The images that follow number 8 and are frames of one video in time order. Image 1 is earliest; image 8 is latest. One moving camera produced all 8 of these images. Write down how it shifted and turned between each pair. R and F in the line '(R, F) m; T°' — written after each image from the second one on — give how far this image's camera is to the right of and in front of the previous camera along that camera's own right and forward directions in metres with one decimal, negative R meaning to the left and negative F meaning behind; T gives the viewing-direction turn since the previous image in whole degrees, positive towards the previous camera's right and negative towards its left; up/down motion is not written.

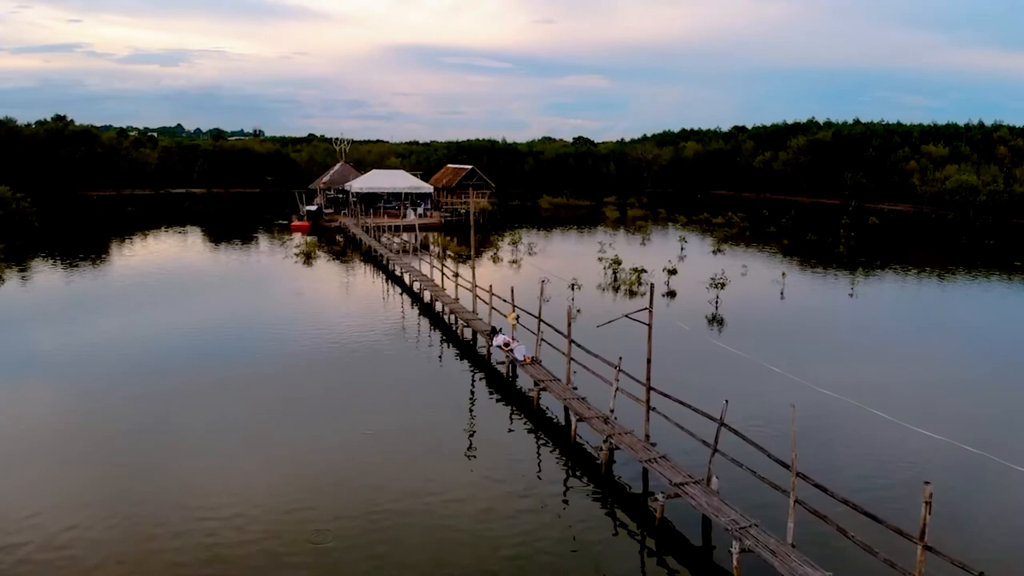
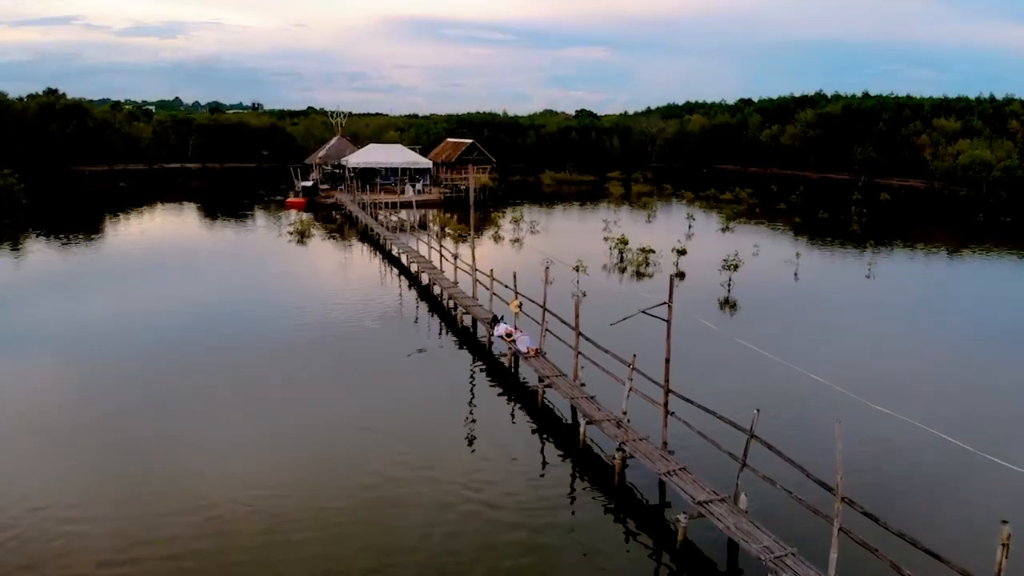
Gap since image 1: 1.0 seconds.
(0.0, +1.0) m; 0°
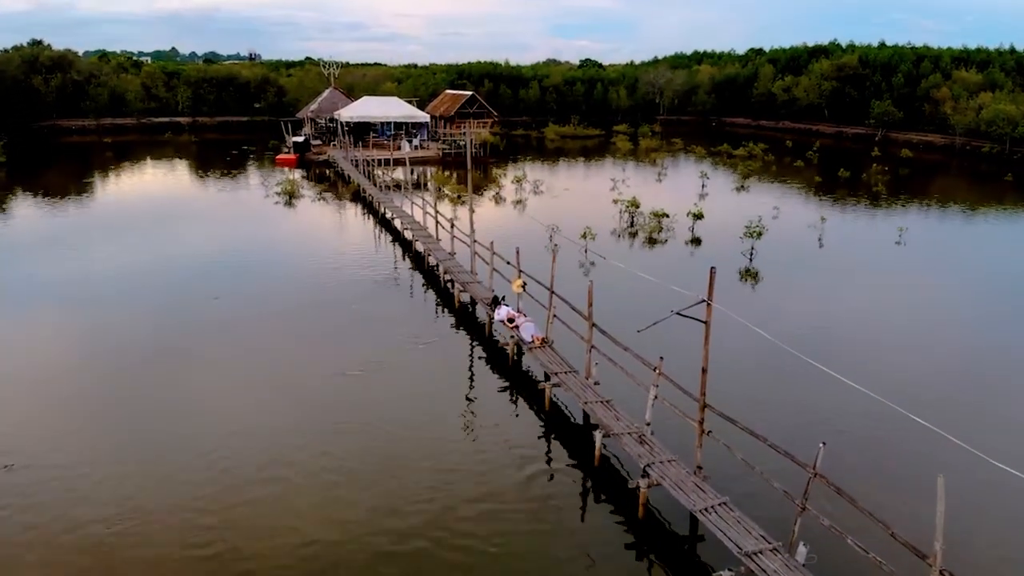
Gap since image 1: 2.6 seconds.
(0.0, +1.5) m; 0°
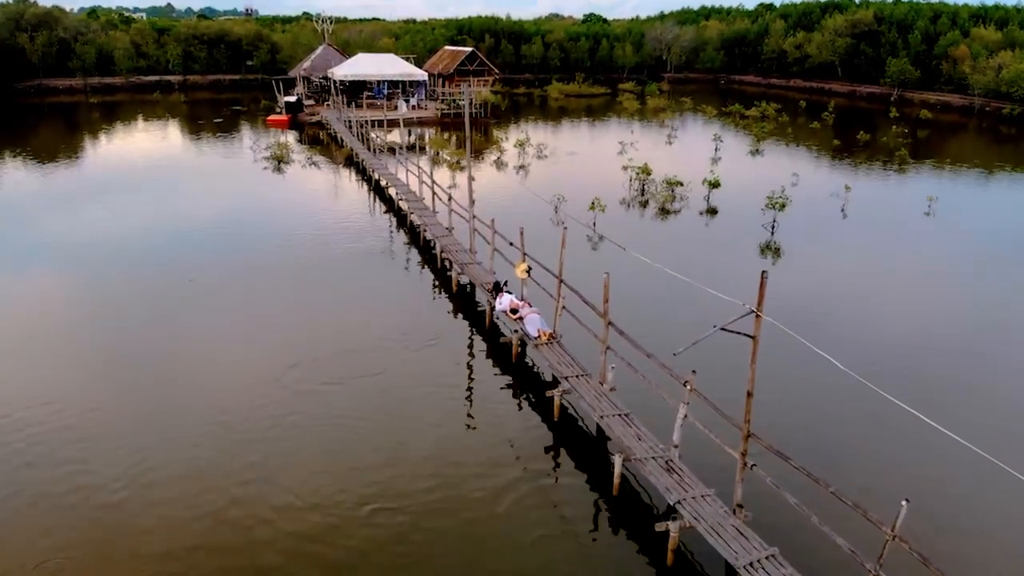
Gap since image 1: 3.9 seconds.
(0.0, +1.2) m; 0°
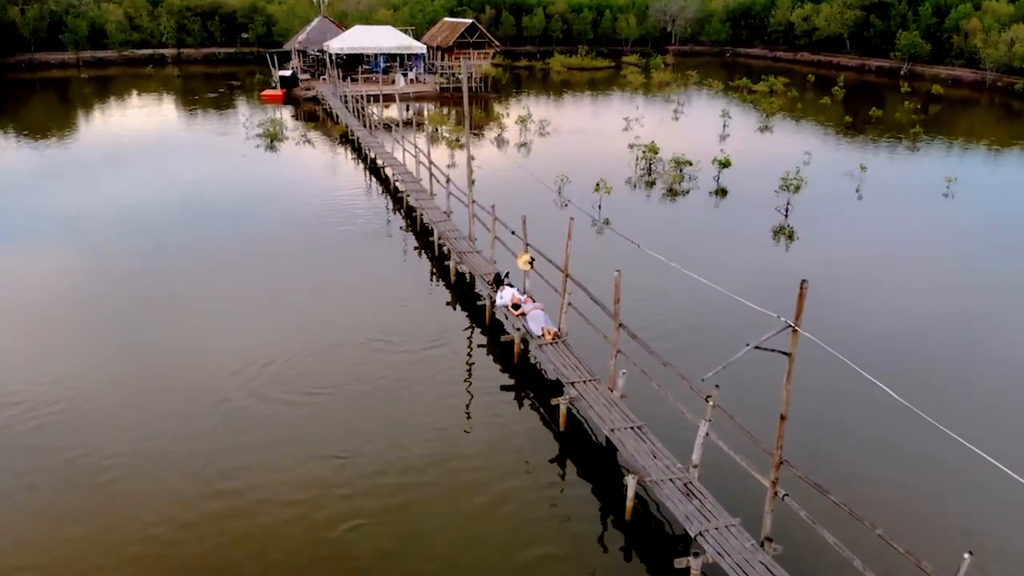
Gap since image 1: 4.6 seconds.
(0.0, +0.7) m; 0°
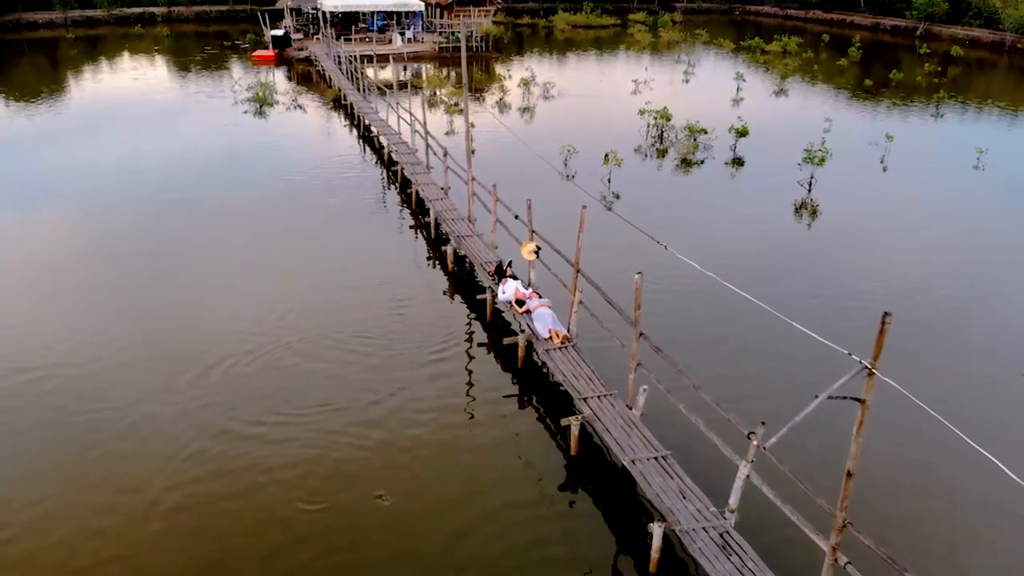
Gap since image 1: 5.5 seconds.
(0.0, +1.0) m; 0°
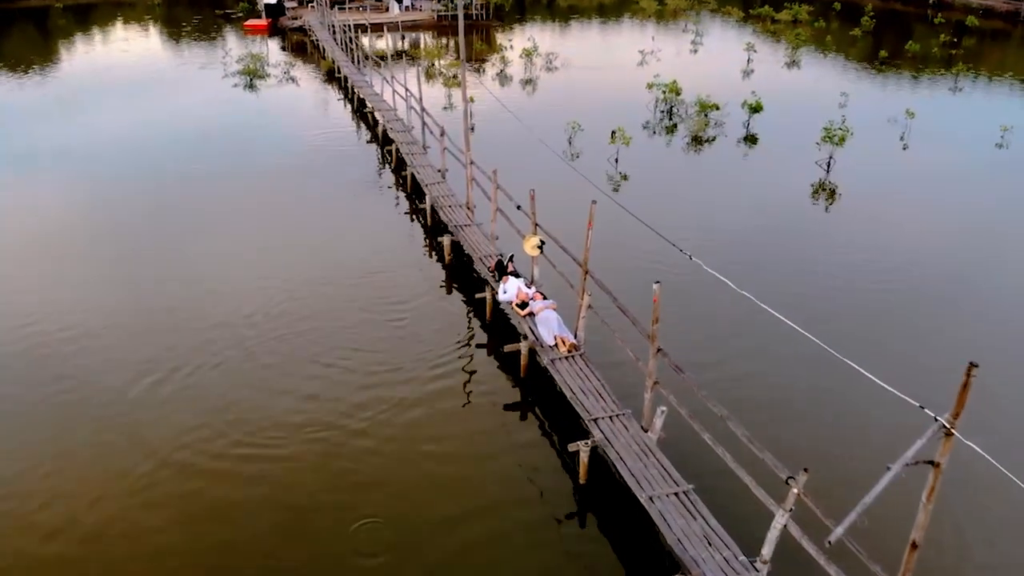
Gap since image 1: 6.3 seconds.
(0.0, +0.7) m; 0°
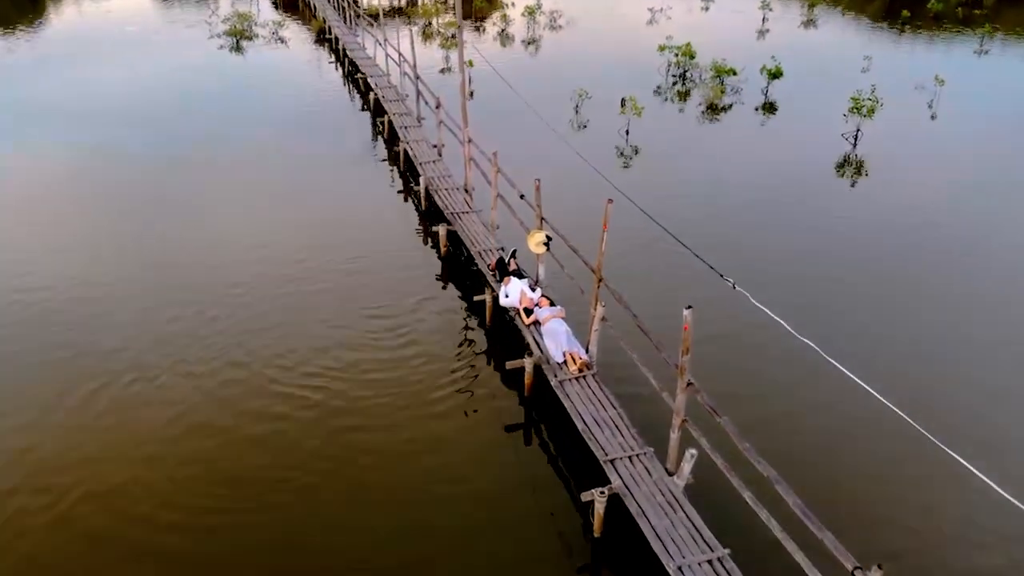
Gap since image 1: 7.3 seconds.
(0.0, +0.9) m; 0°
